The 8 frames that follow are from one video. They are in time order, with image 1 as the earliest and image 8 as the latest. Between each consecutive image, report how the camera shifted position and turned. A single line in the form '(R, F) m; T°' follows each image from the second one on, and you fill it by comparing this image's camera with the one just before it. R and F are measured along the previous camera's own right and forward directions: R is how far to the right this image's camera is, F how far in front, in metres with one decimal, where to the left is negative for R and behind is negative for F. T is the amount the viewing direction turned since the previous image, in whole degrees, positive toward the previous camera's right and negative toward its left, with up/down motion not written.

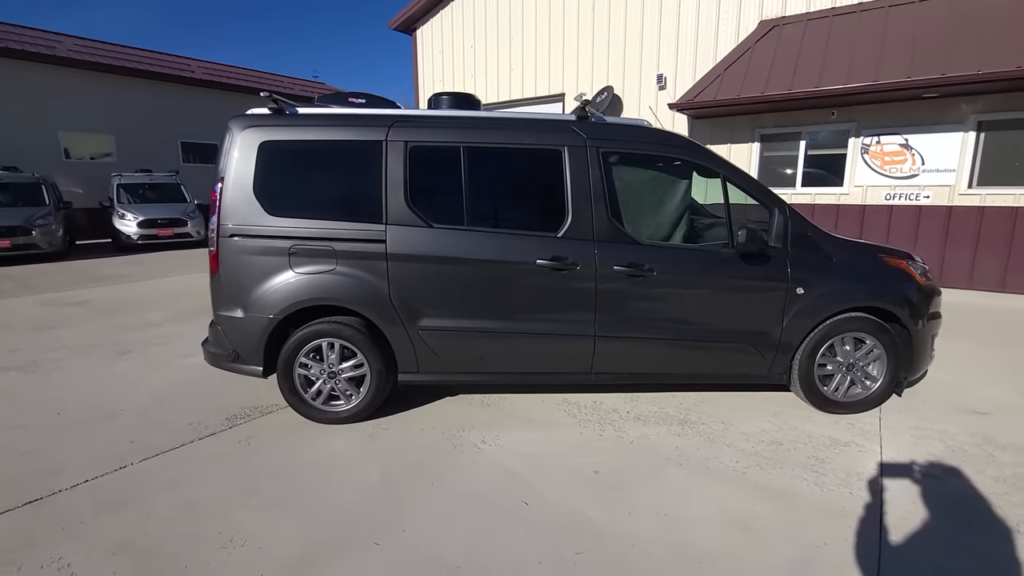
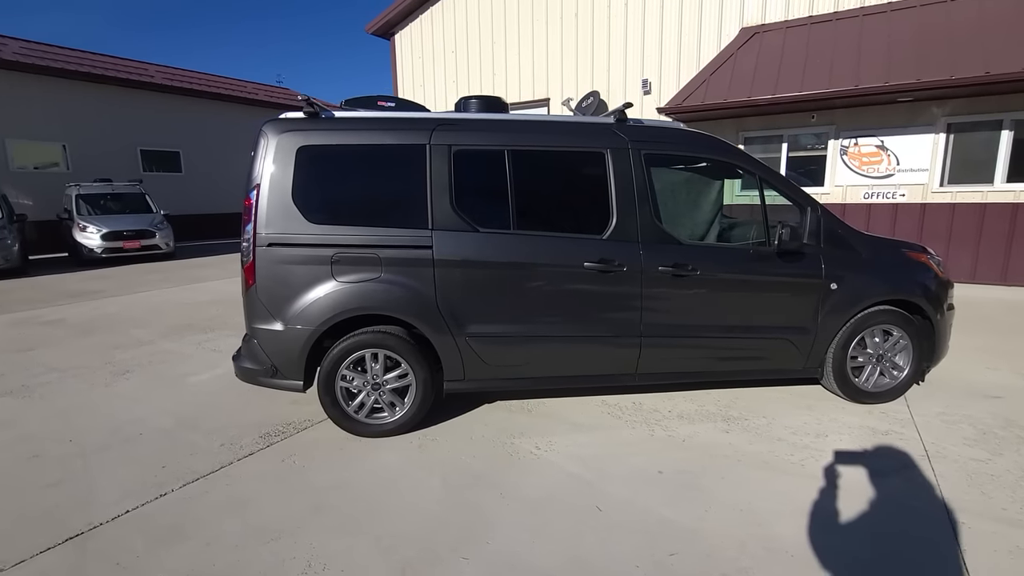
(-0.5, 0.0) m; +4°
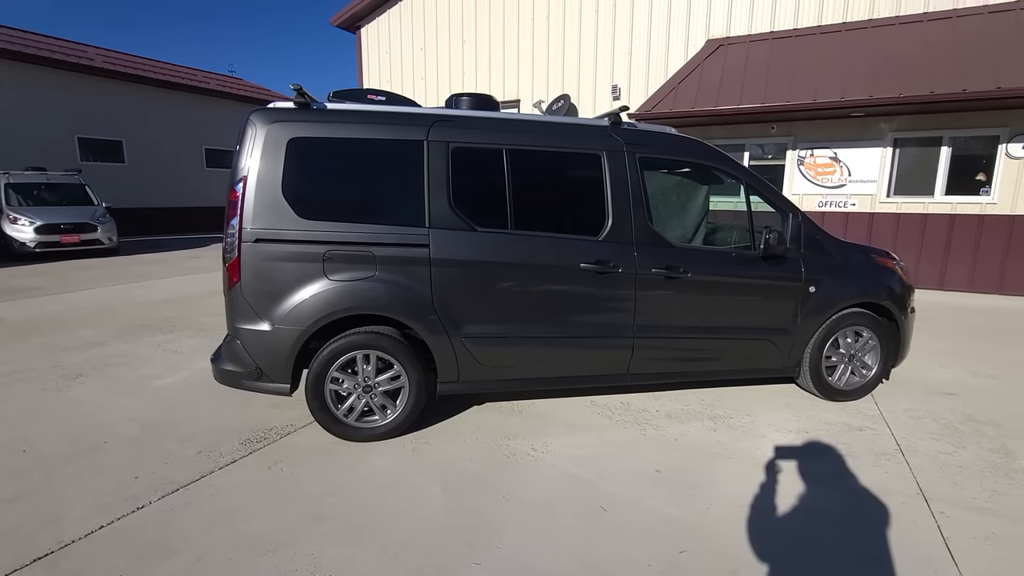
(-0.3, 0.0) m; +5°
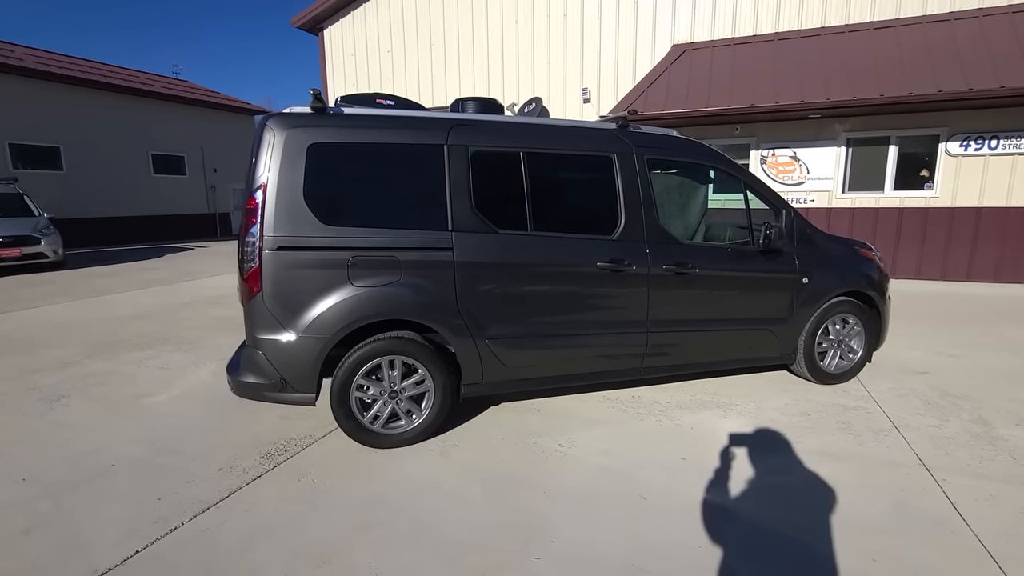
(-0.4, 0.0) m; +5°
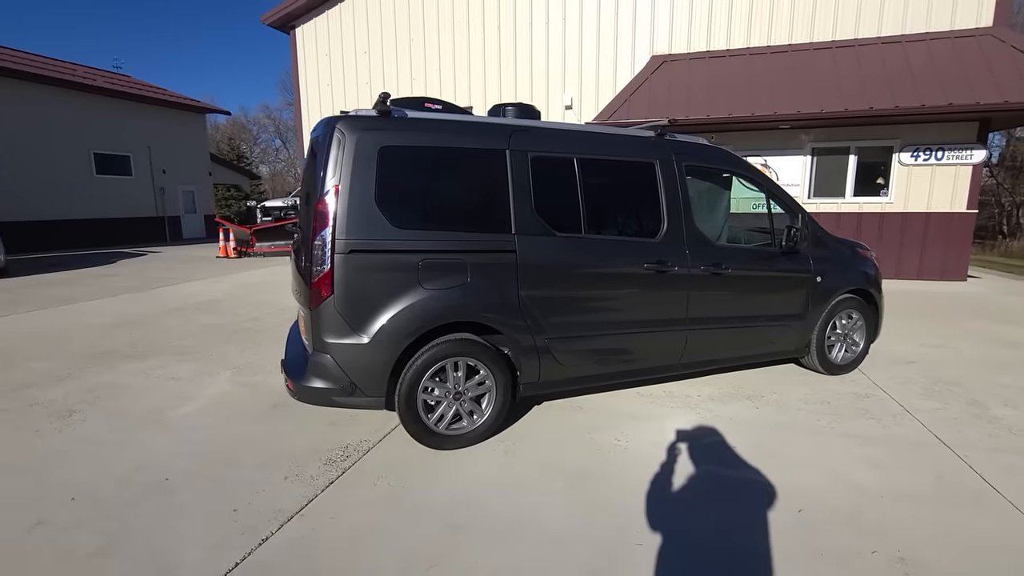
(-0.7, -0.1) m; +6°
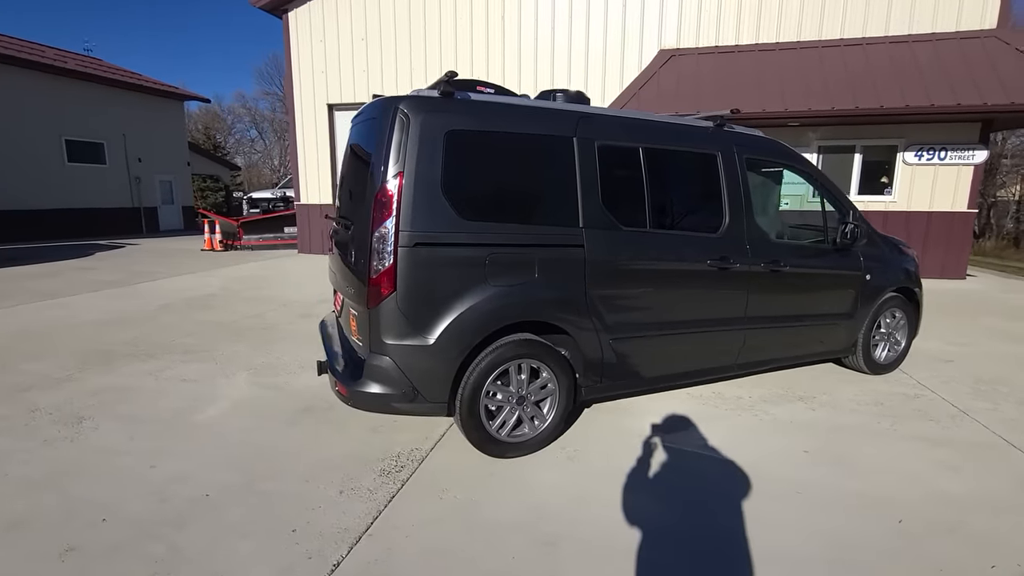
(-0.5, +0.2) m; +3°
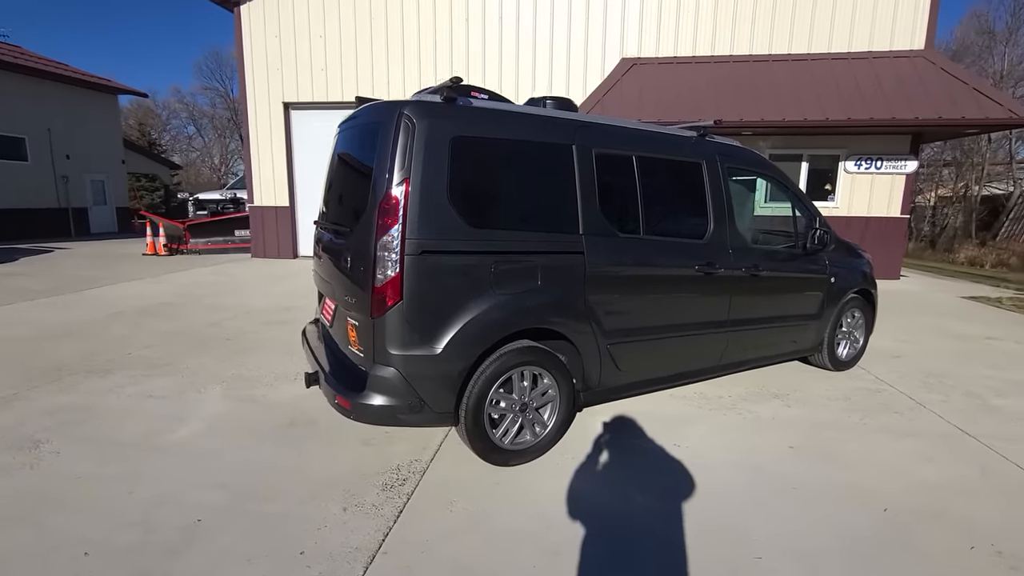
(-0.3, 0.0) m; +6°
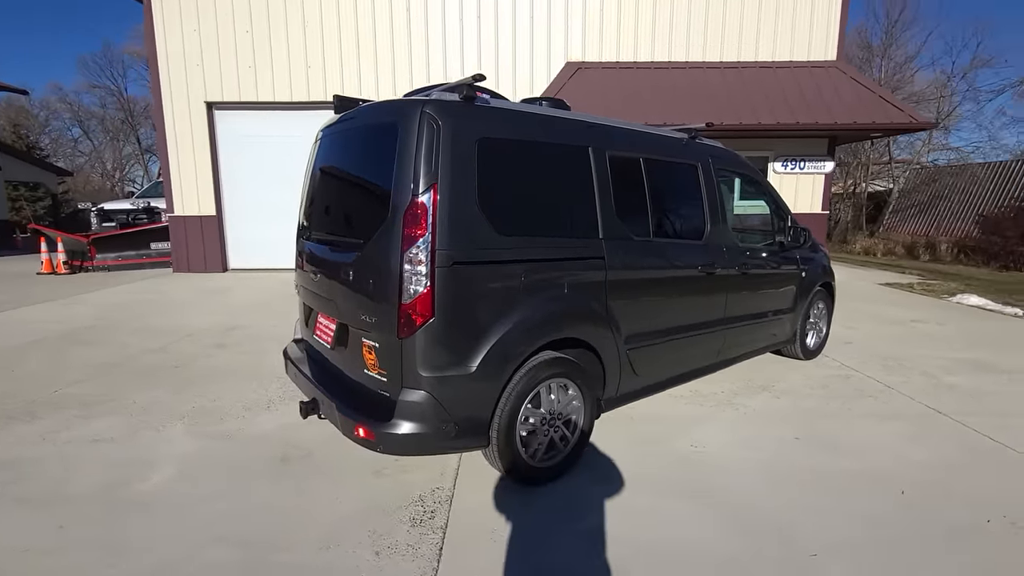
(-0.5, +0.2) m; +8°
